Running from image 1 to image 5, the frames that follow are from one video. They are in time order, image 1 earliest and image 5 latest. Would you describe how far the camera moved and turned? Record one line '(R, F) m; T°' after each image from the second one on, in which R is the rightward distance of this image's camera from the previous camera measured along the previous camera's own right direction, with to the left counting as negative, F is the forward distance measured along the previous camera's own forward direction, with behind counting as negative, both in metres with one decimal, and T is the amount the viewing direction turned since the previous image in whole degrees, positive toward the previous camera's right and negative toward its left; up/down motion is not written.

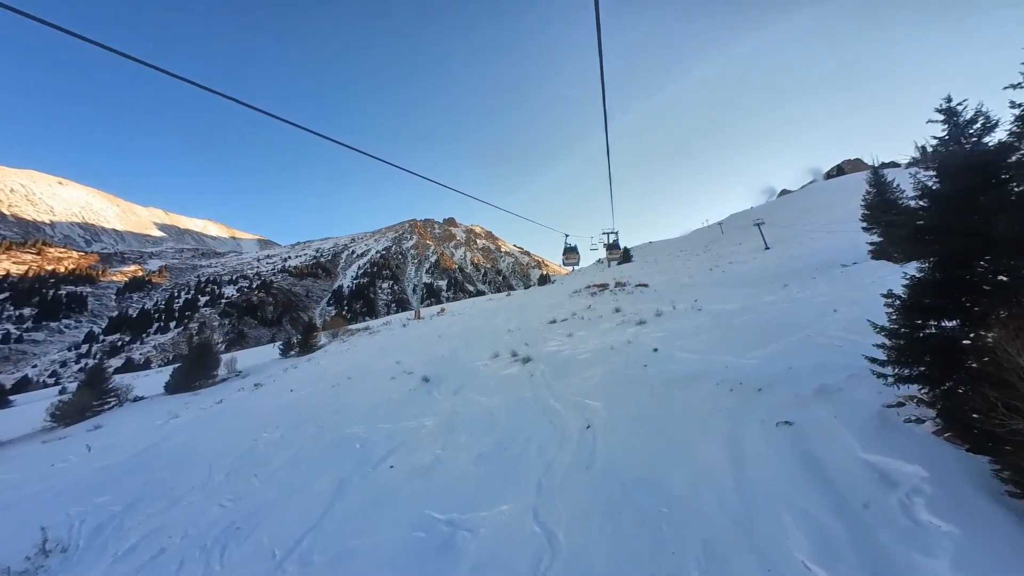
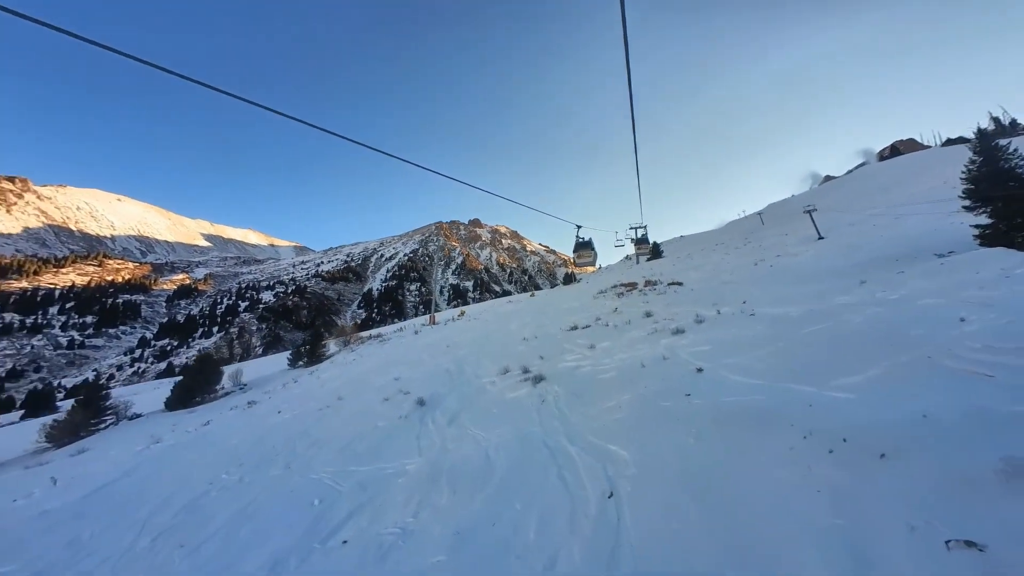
(+0.5, +1.6) m; -4°
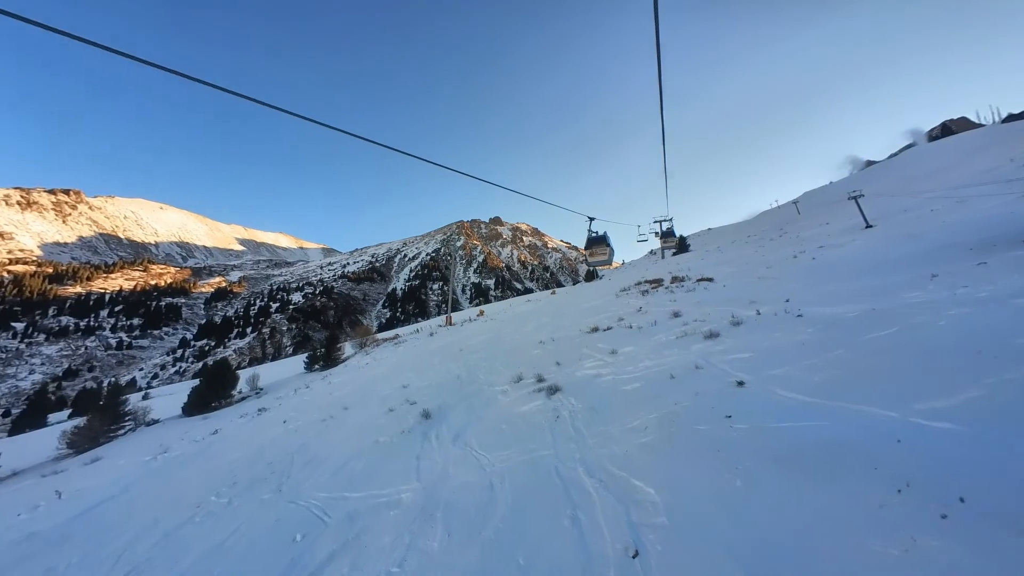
(+0.3, +0.8) m; -4°
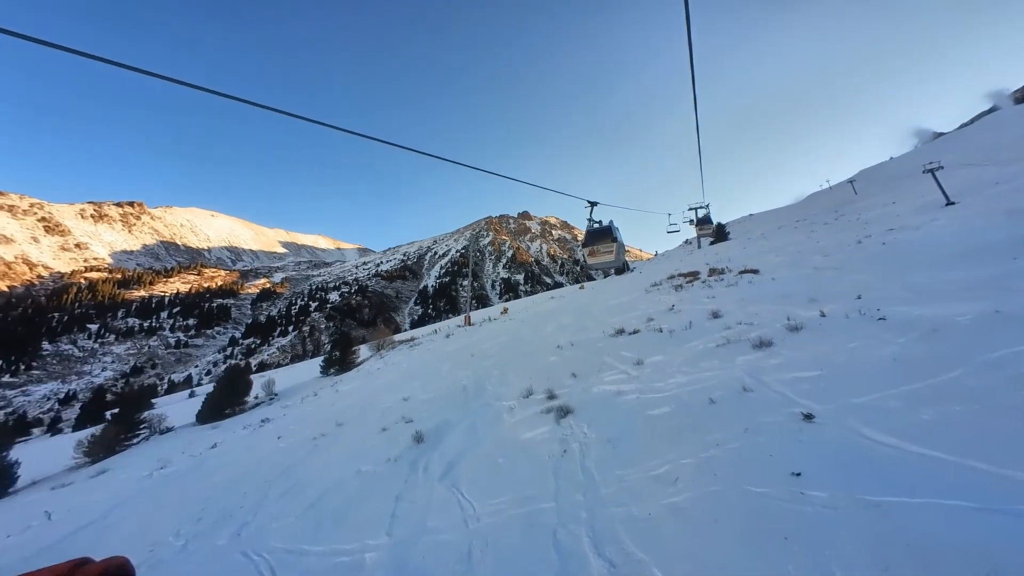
(+0.5, +1.2) m; -5°
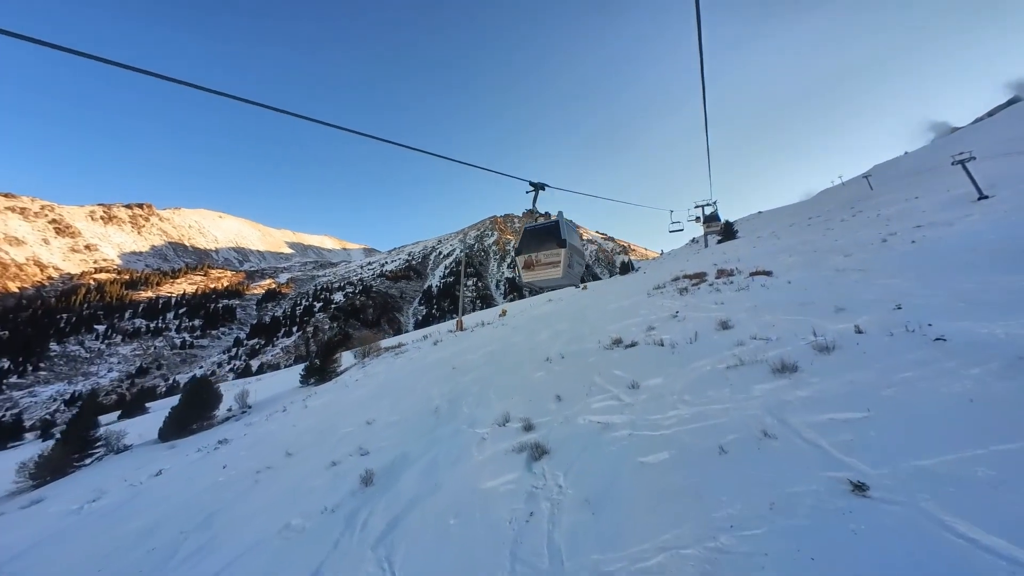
(+0.6, +1.2) m; -1°
